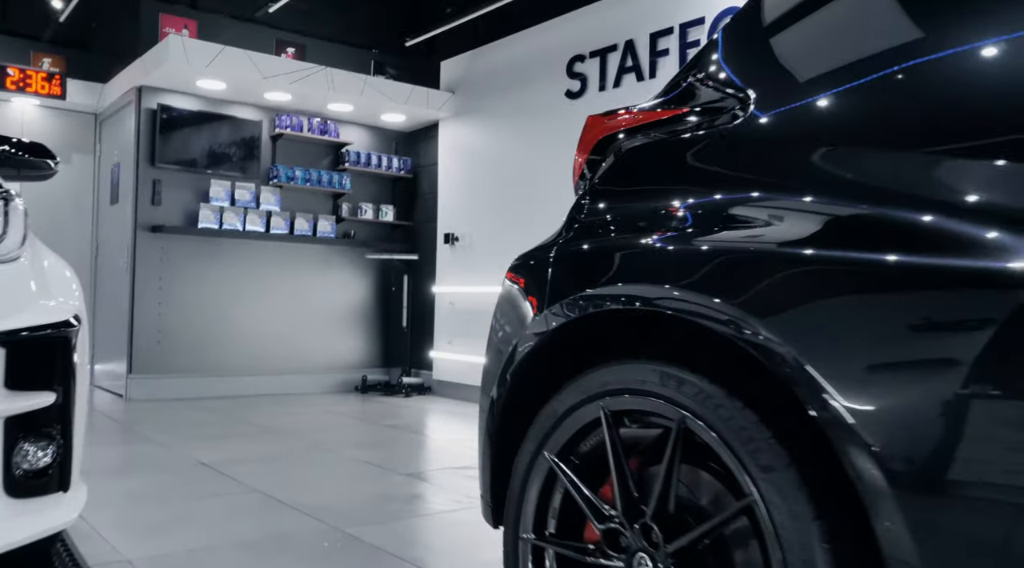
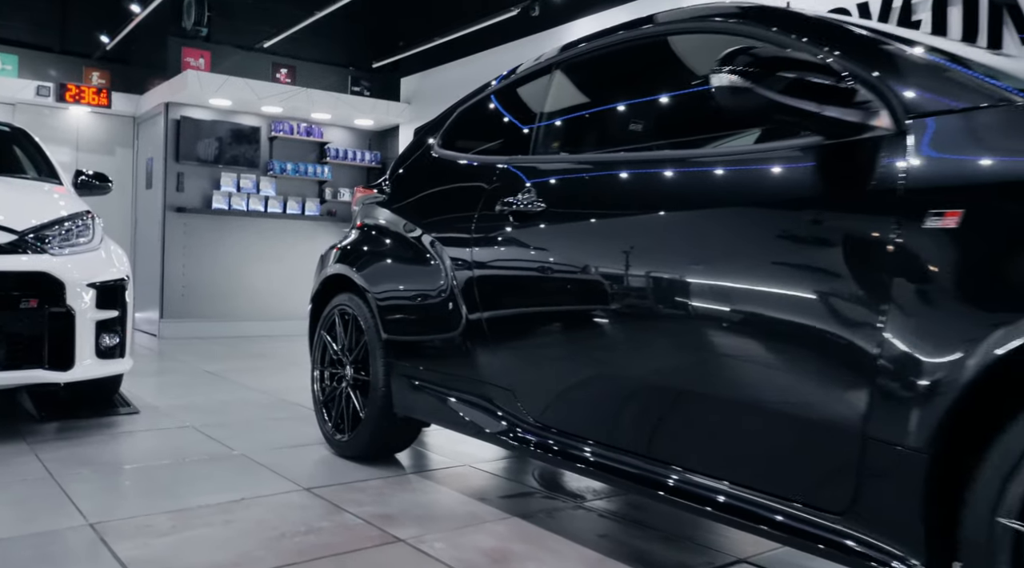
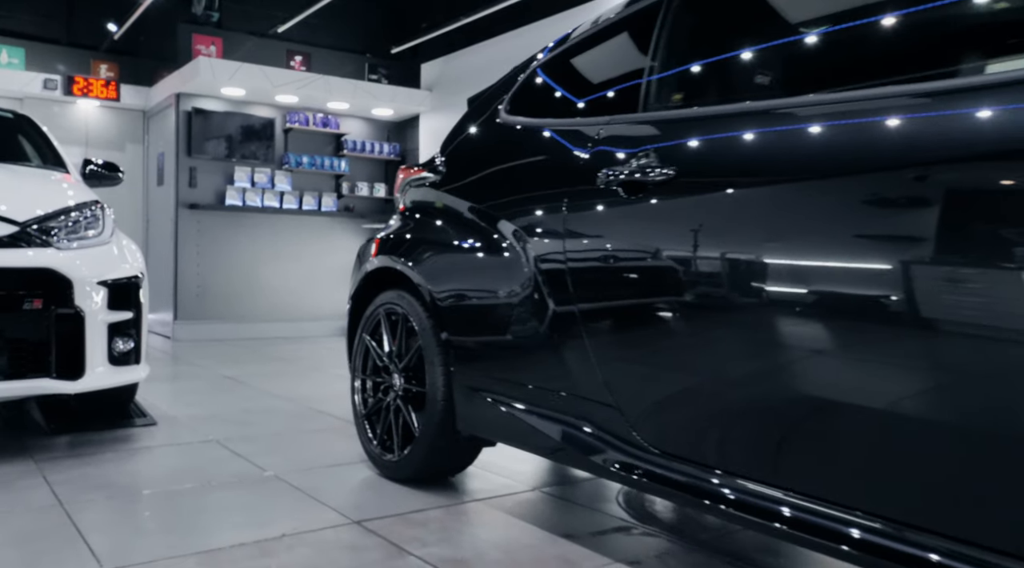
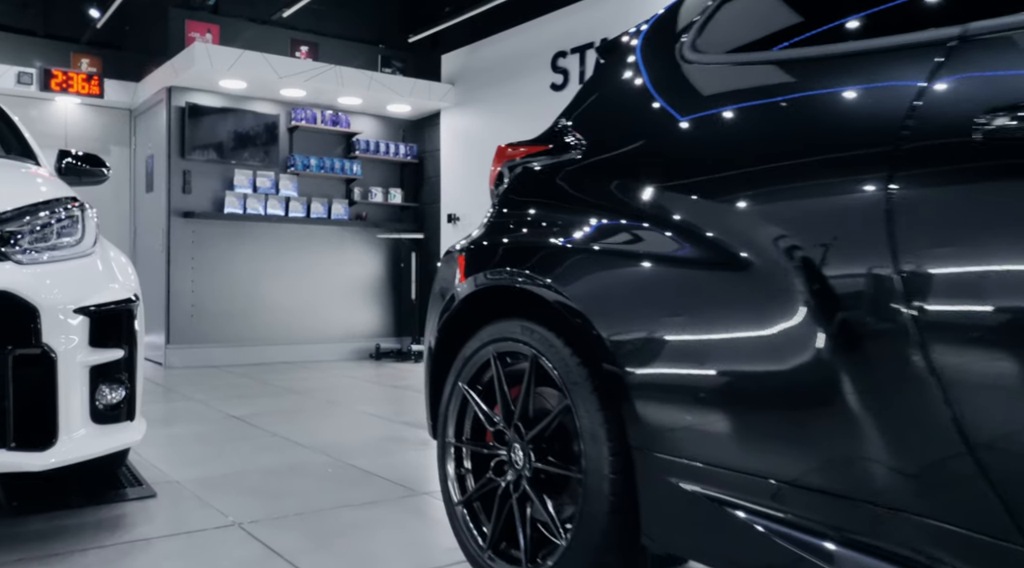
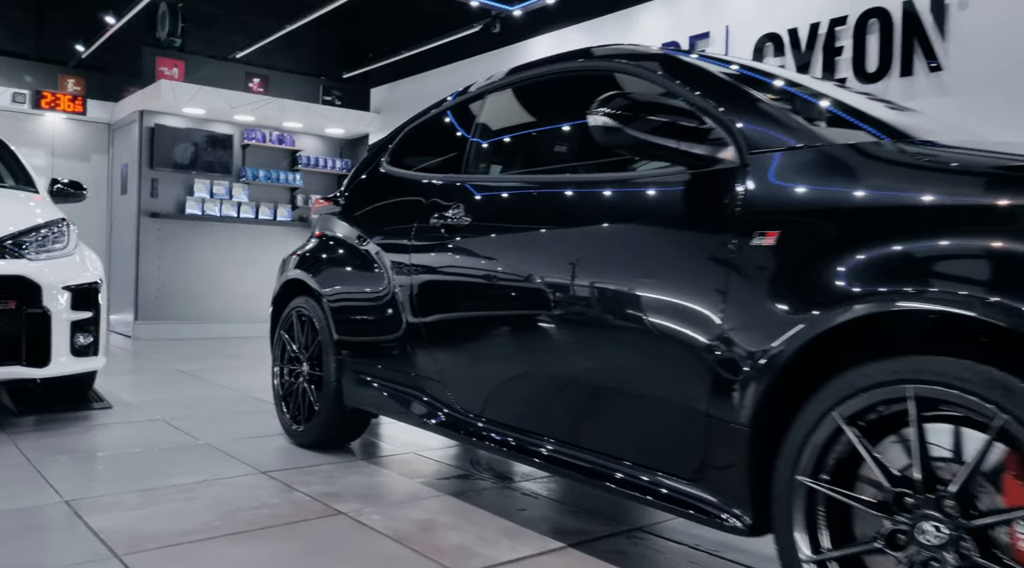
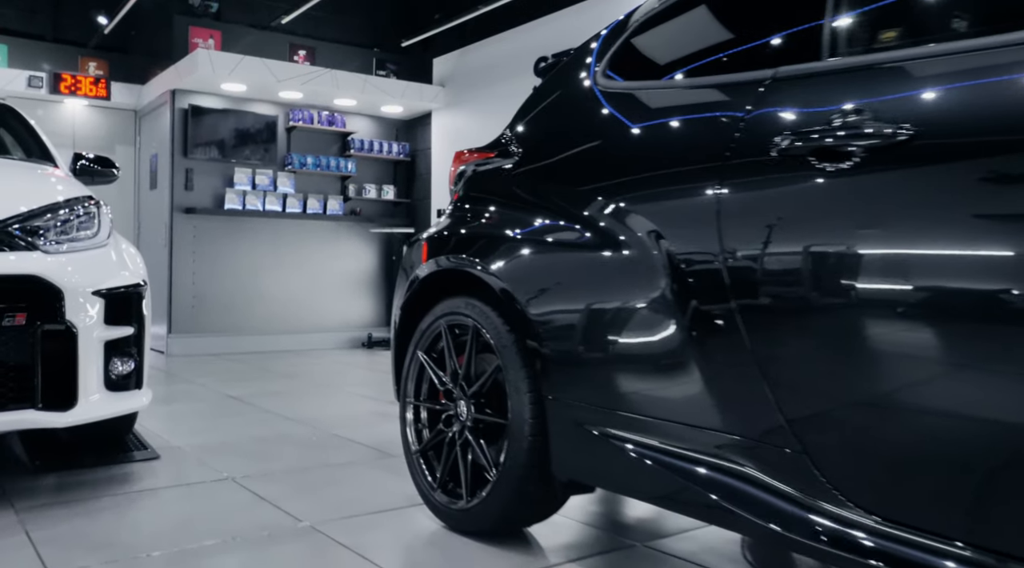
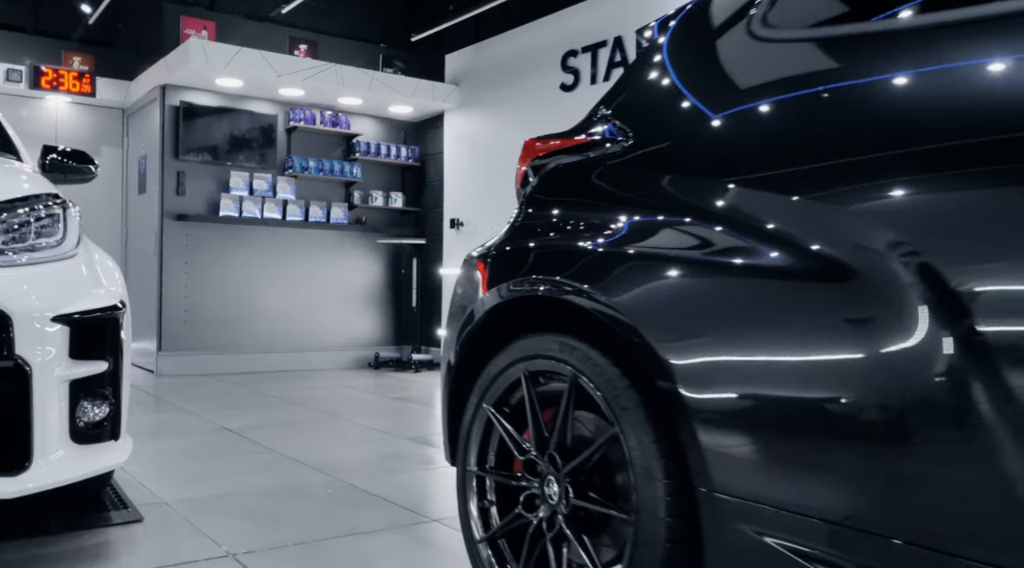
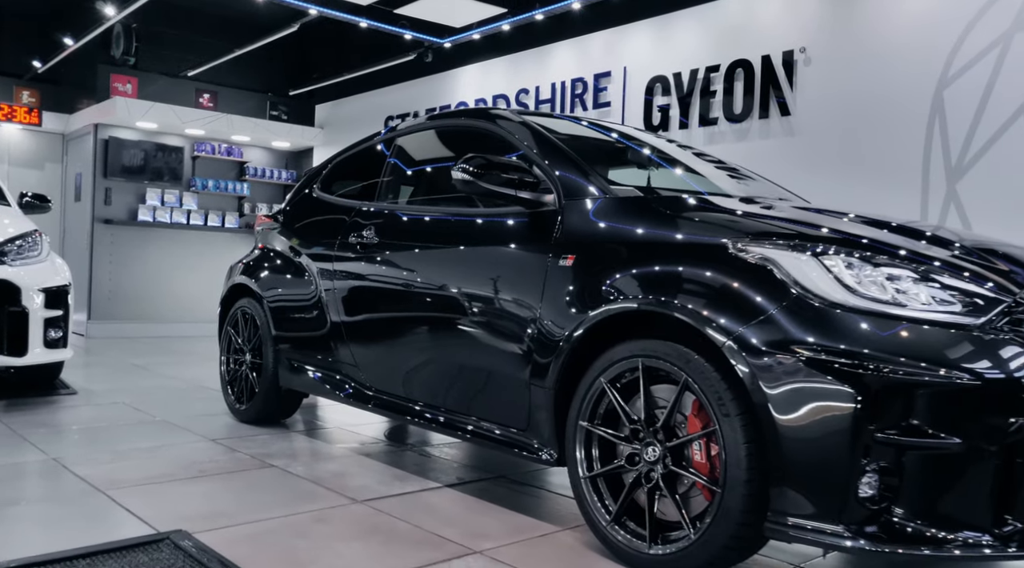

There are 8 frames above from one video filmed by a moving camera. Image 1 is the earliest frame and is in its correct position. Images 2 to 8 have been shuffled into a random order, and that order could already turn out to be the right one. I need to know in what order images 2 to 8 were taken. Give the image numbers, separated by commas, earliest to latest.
7, 4, 6, 3, 2, 5, 8
